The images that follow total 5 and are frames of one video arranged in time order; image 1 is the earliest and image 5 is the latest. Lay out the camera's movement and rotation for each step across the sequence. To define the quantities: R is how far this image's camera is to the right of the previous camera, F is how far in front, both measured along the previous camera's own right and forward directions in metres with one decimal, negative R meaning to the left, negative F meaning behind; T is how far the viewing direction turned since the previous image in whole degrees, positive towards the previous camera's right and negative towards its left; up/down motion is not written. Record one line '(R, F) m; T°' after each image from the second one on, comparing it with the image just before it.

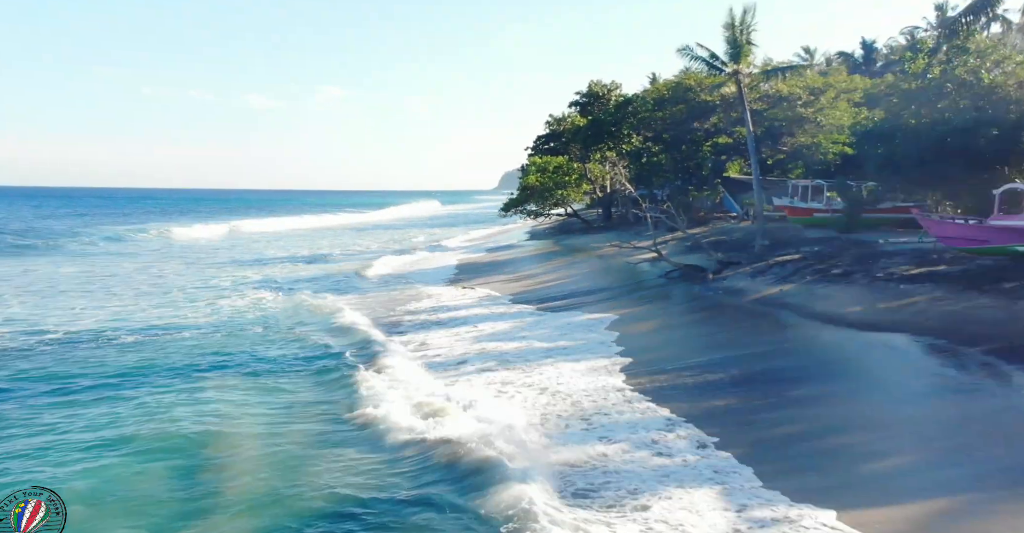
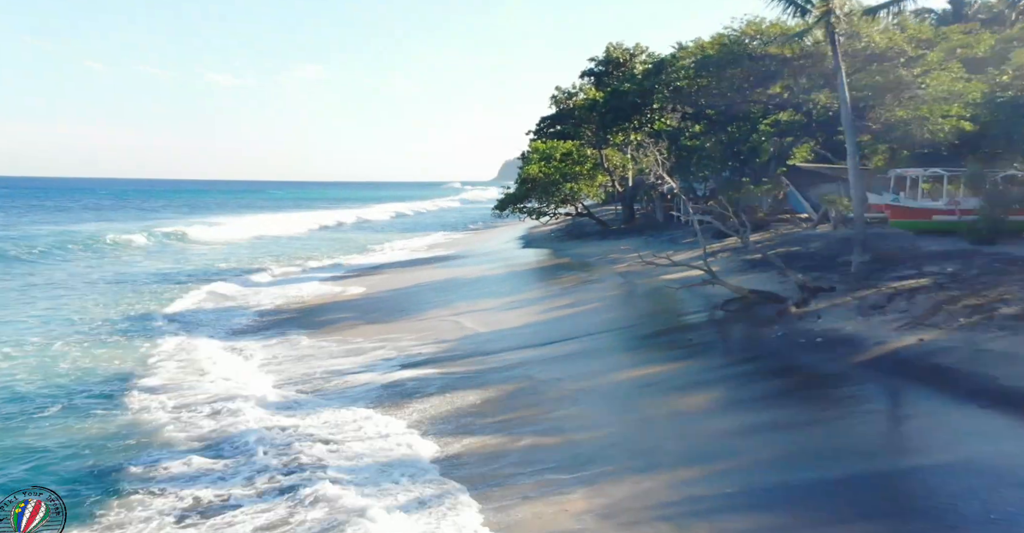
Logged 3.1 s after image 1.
(+0.3, +6.4) m; 0°
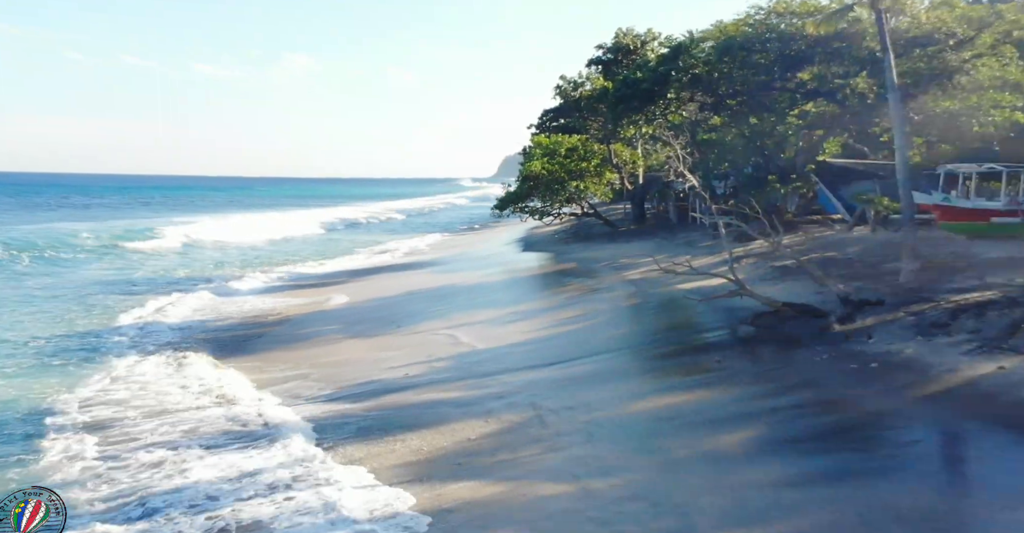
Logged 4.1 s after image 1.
(0.0, +1.8) m; 0°
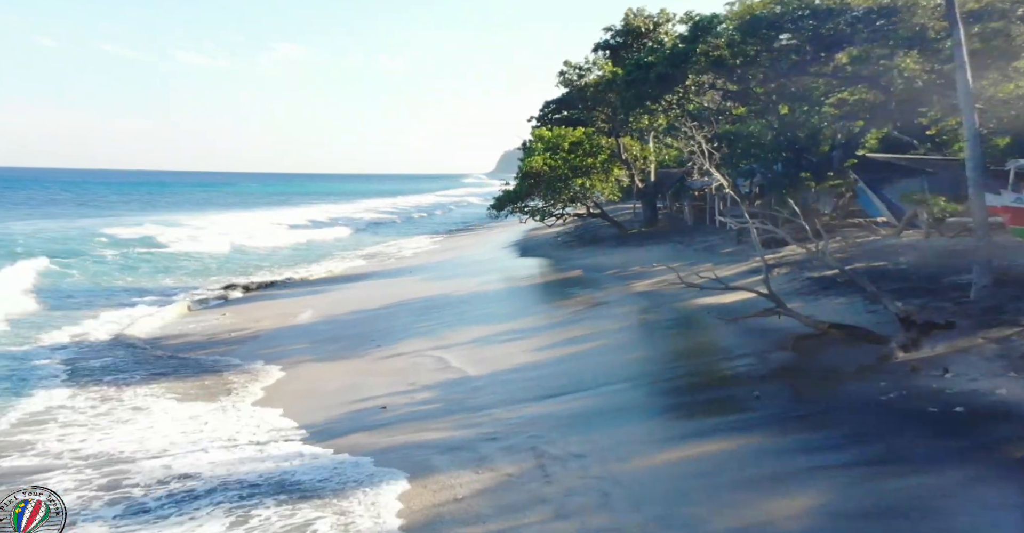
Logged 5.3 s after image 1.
(+0.1, +2.1) m; 0°
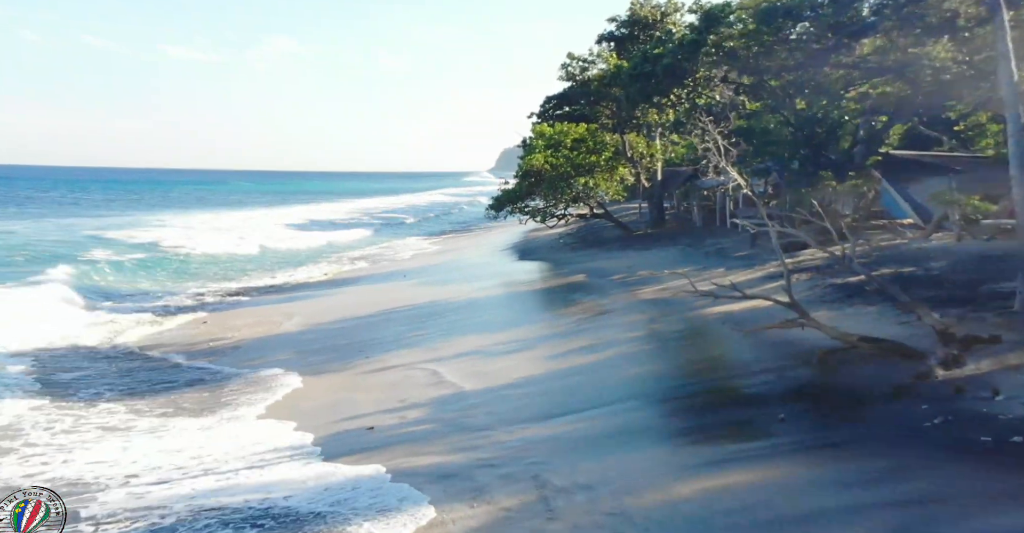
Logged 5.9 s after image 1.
(0.0, +1.0) m; 0°
